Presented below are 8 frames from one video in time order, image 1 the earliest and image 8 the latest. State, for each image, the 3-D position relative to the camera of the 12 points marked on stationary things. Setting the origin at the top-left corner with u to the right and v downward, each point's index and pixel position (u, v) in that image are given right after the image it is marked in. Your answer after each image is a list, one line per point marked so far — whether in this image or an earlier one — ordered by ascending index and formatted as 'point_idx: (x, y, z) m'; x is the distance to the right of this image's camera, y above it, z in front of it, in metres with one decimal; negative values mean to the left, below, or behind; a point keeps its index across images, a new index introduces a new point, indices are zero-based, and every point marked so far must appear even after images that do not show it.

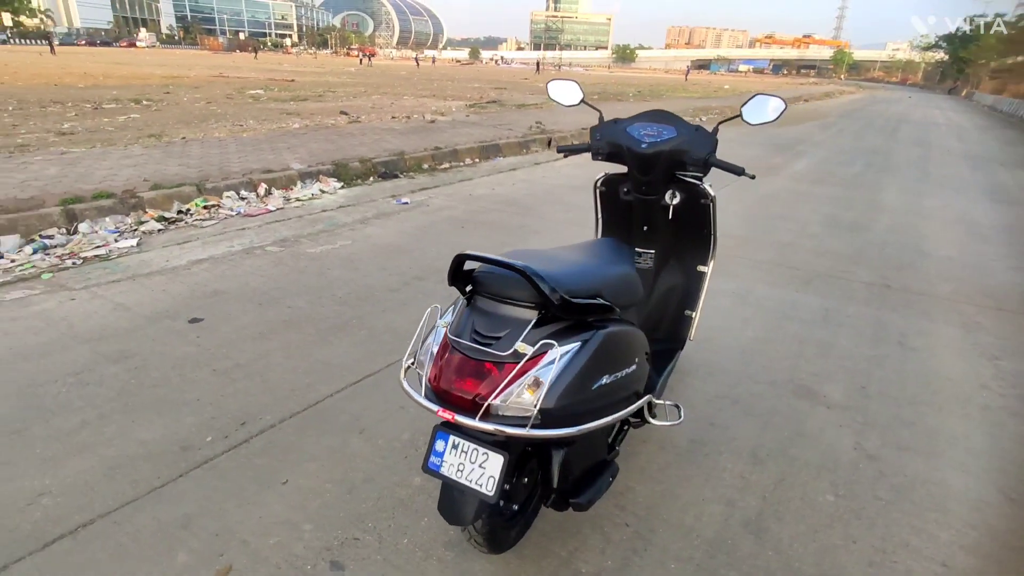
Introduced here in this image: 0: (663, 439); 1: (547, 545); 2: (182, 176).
0: (+0.7, -0.7, +2.6) m
1: (+0.1, -0.9, +2.0) m
2: (-3.7, +1.3, +6.4) m
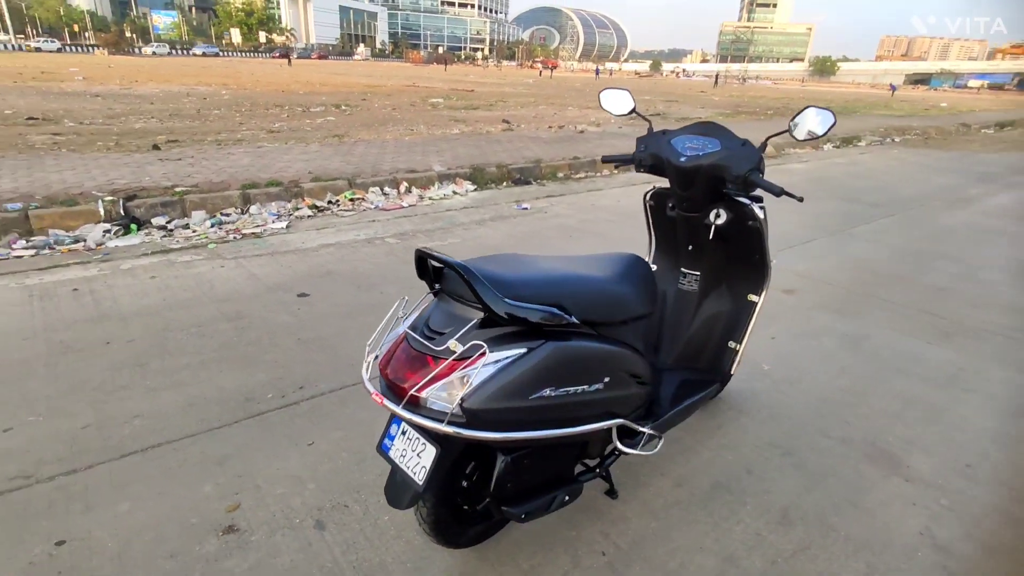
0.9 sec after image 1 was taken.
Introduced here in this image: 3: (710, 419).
0: (+0.7, -0.8, +2.4) m
1: (0.0, -0.9, +2.0) m
2: (-2.2, +1.5, +7.3) m
3: (+1.0, -0.6, +2.8) m
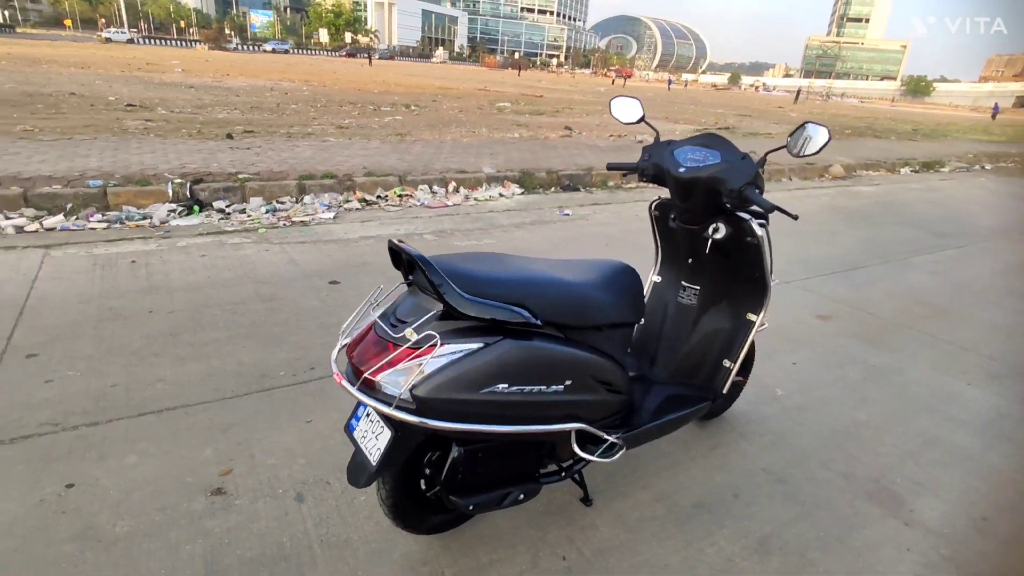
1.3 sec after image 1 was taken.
0: (+0.6, -0.8, +2.4) m
1: (-0.1, -0.9, +2.0) m
2: (-1.6, +1.6, +7.5) m
3: (+0.9, -0.7, +2.7) m
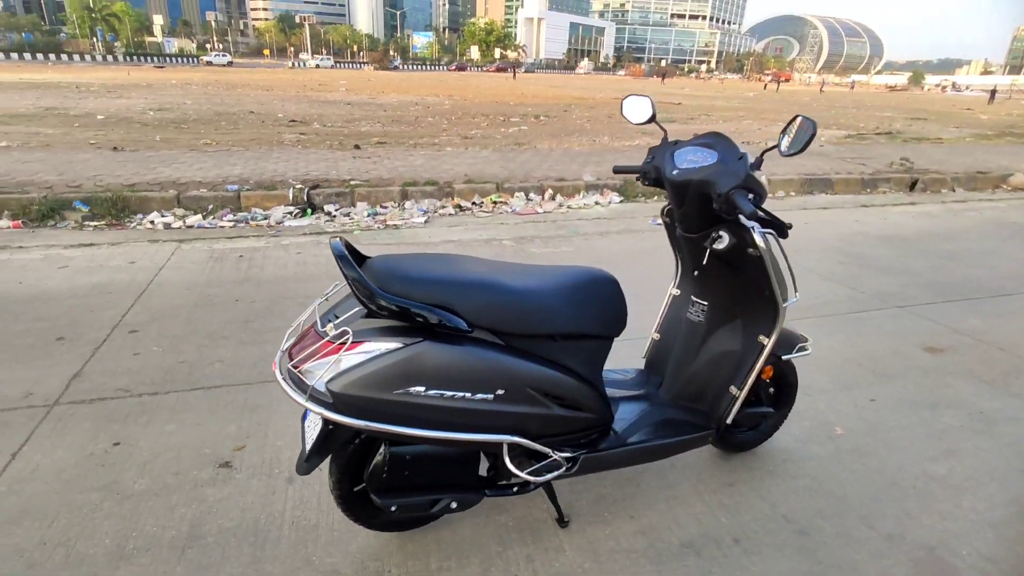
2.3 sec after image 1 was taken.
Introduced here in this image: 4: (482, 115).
0: (+0.5, -0.9, +2.1) m
1: (-0.3, -0.9, +2.0) m
2: (-0.2, +1.5, +7.7) m
3: (+0.9, -0.8, +2.4) m
4: (-1.0, +5.6, +18.4) m
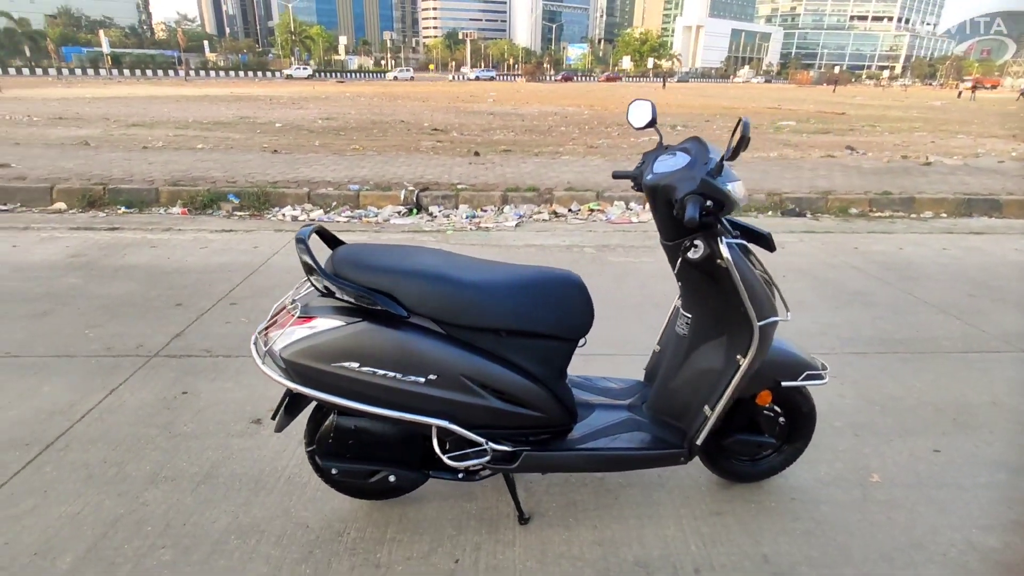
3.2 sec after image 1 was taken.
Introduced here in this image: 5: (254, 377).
0: (+0.4, -0.9, +2.1) m
1: (-0.5, -0.9, +2.1) m
2: (+1.2, +1.4, +7.7) m
3: (+0.8, -0.9, +2.2) m
4: (+3.4, +5.2, +18.2) m
5: (-1.4, -0.5, +3.1) m
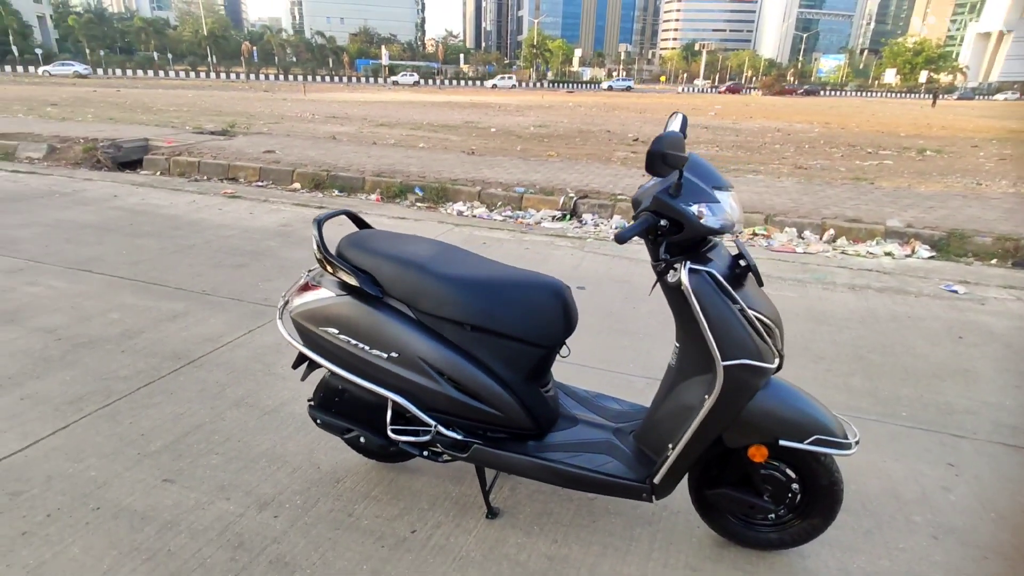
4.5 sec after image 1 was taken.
0: (+0.2, -1.0, +2.0) m
1: (-0.5, -0.8, +2.4) m
2: (+3.2, +1.0, +7.0) m
3: (+0.7, -1.0, +2.0) m
4: (+9.5, +4.0, +16.0) m
5: (-1.0, -0.3, +3.7) m
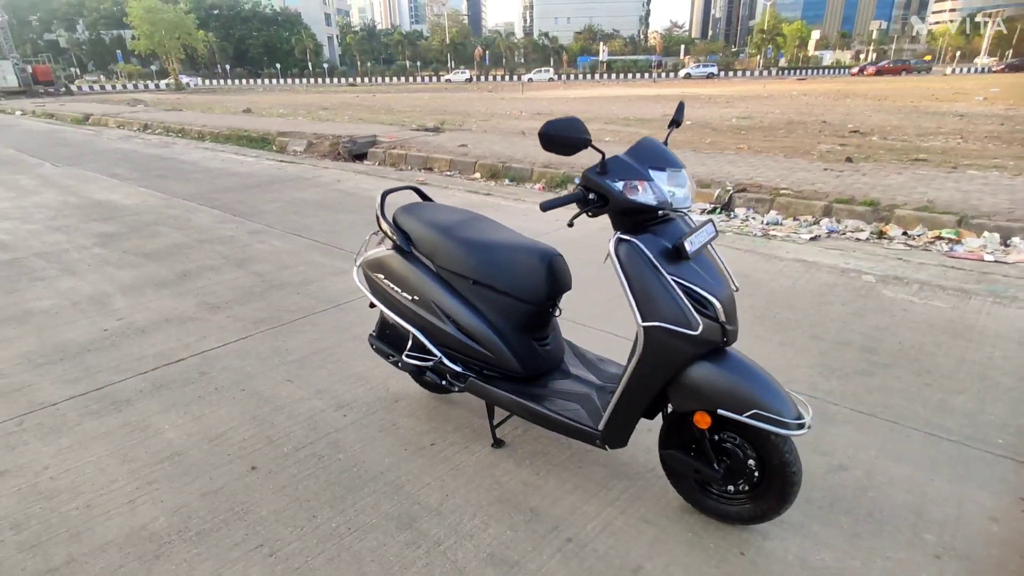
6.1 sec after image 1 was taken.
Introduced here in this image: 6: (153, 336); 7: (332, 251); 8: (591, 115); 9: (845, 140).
0: (+0.1, -0.8, +2.3) m
1: (-0.4, -0.6, +2.9) m
2: (+4.9, +0.8, +5.9) m
3: (+0.6, -0.9, +2.2) m
4: (+14.1, +3.2, +12.1) m
5: (-0.4, -0.1, +4.3) m
6: (-2.4, -0.3, +3.8) m
7: (-1.8, +0.4, +5.6) m
8: (+2.7, +5.9, +19.4) m
9: (+7.5, +3.3, +12.9) m
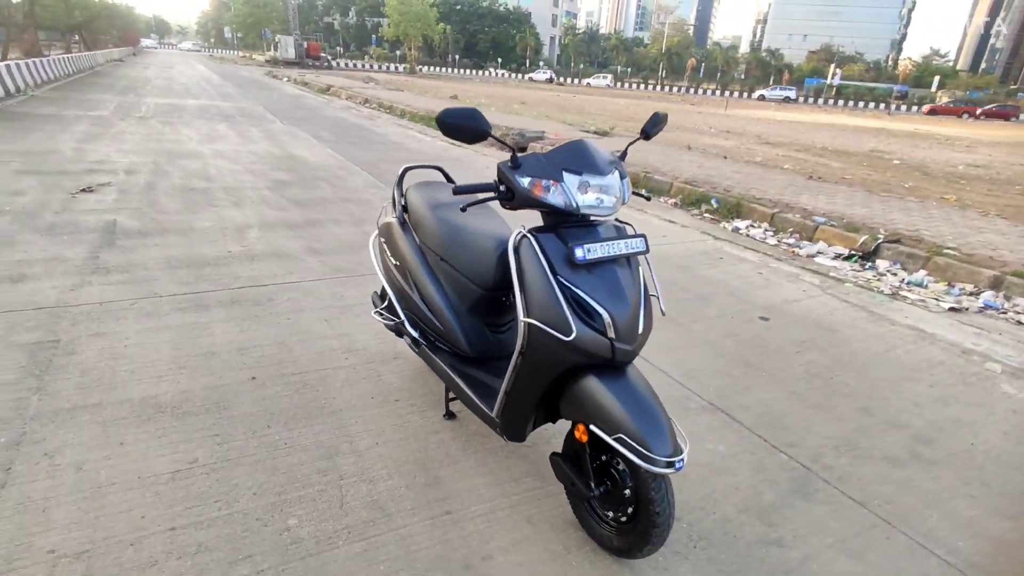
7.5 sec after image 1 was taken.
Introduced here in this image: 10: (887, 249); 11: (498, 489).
0: (-0.2, -0.8, +2.5) m
1: (-0.5, -0.5, +3.2) m
2: (+5.6, -0.3, +4.4) m
3: (+0.1, -0.9, +2.2) m
4: (+16.5, 0.0, +7.5) m
5: (0.0, 0.0, +4.5) m
6: (-2.1, +0.2, +4.6) m
7: (-0.8, +0.7, +6.1) m
8: (+8.6, +4.6, +17.8) m
9: (+10.7, +1.4, +10.2) m
10: (+3.9, +0.4, +6.0) m
11: (-0.1, -0.8, +2.3) m
